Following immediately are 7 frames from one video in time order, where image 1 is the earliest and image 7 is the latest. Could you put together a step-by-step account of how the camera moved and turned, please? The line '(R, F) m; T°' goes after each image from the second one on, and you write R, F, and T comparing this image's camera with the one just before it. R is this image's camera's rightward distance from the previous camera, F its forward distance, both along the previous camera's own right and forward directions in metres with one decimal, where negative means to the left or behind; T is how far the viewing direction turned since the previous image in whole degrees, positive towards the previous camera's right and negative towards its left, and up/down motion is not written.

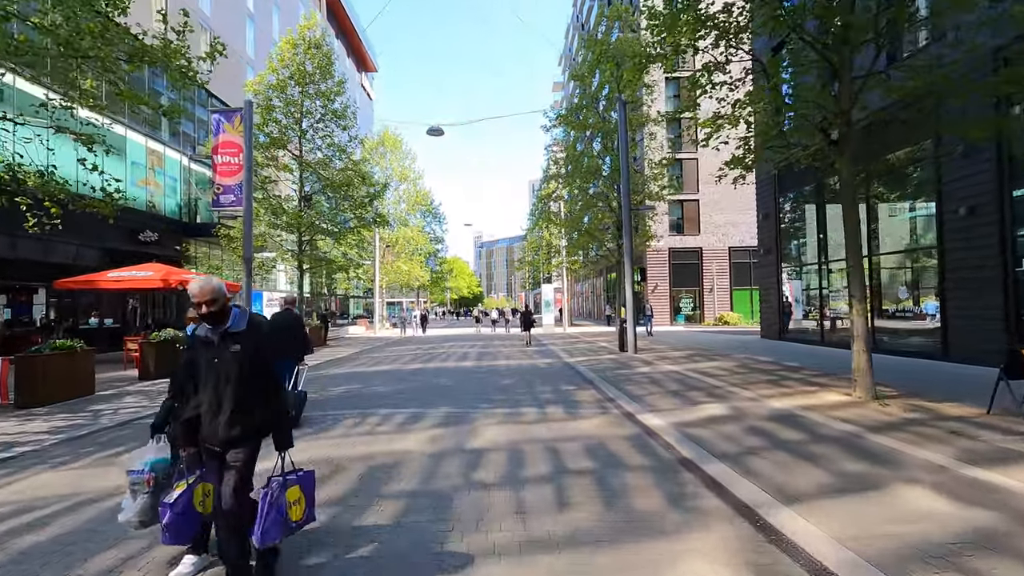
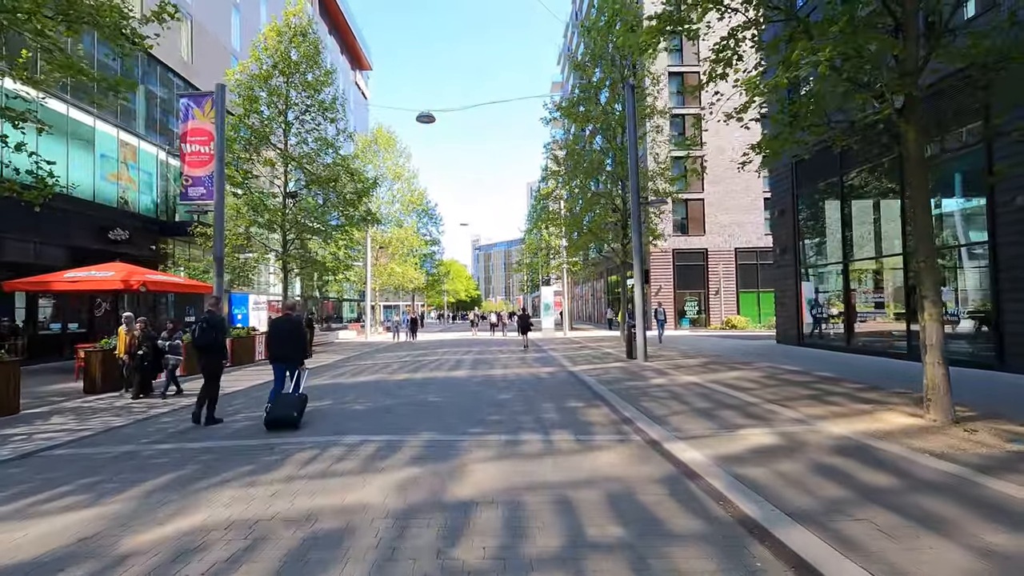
(0.0, +1.6) m; 0°
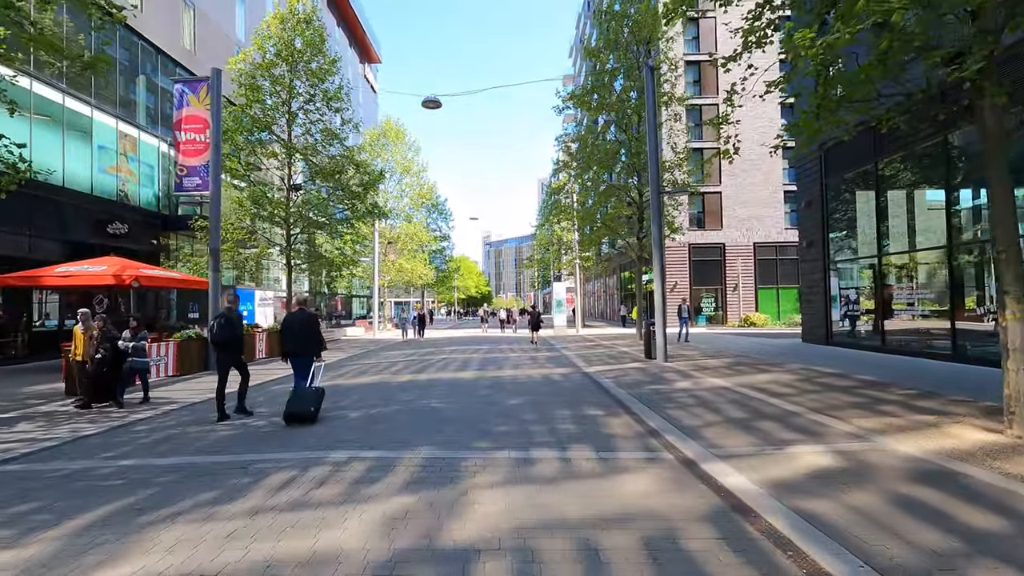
(0.0, +0.9) m; -1°
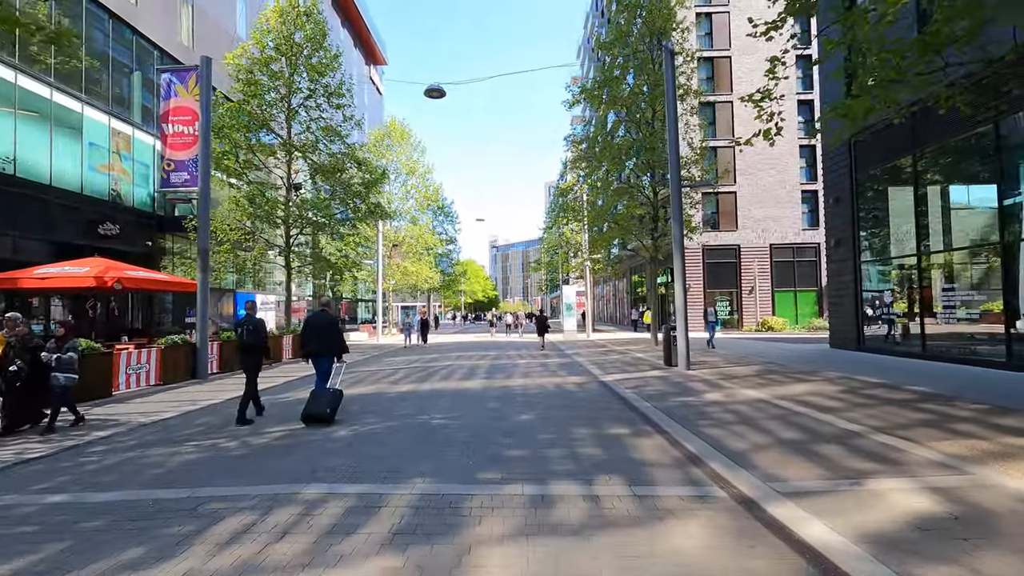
(-0.1, +1.1) m; -1°
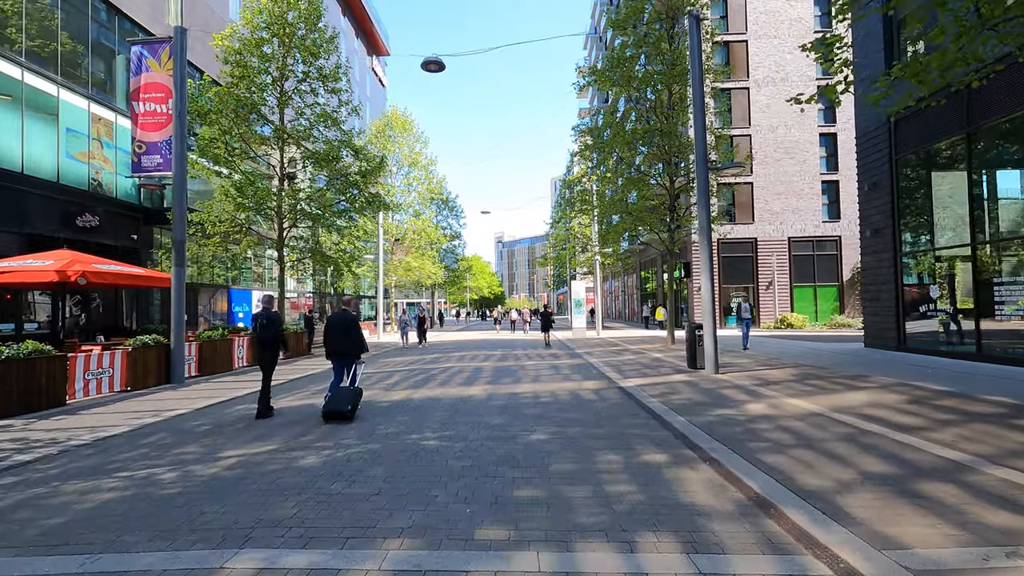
(0.0, +1.4) m; -1°
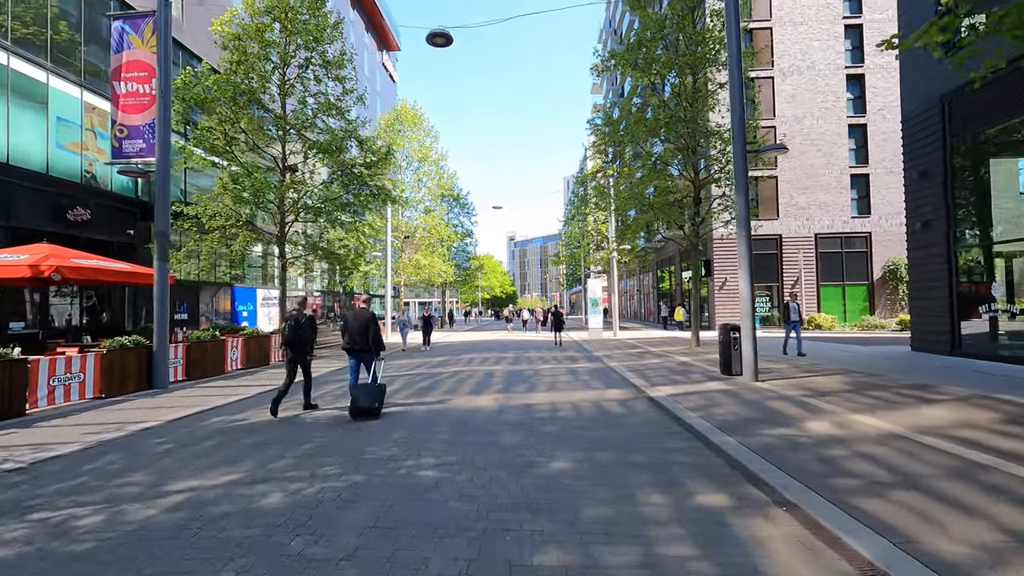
(-0.1, +1.3) m; -1°
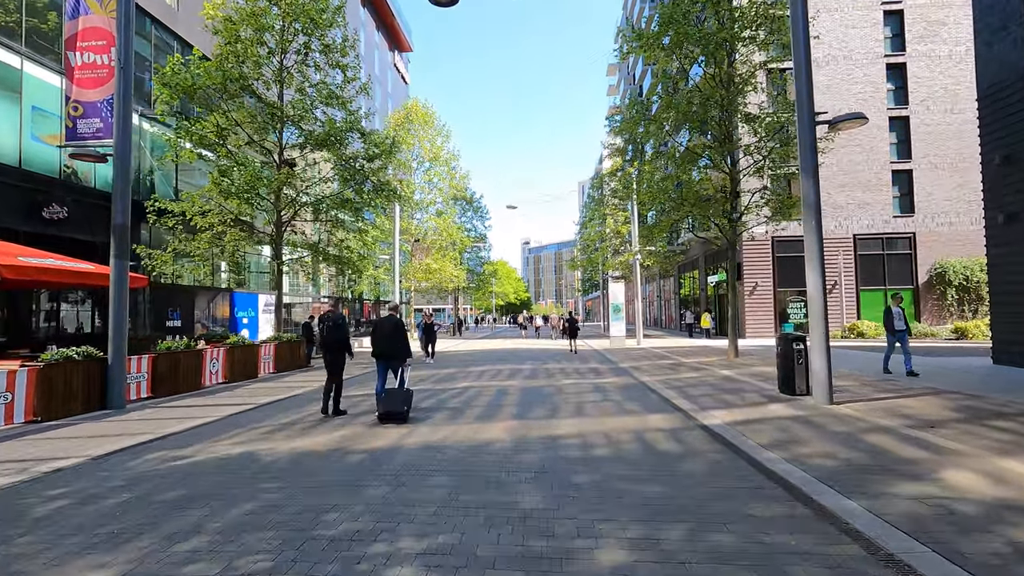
(-0.1, +1.9) m; -2°
